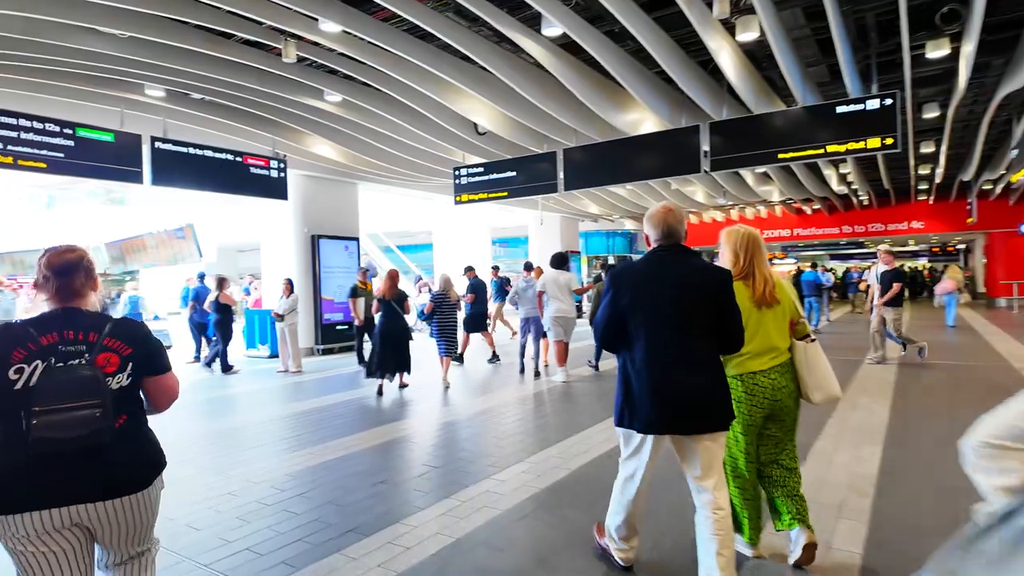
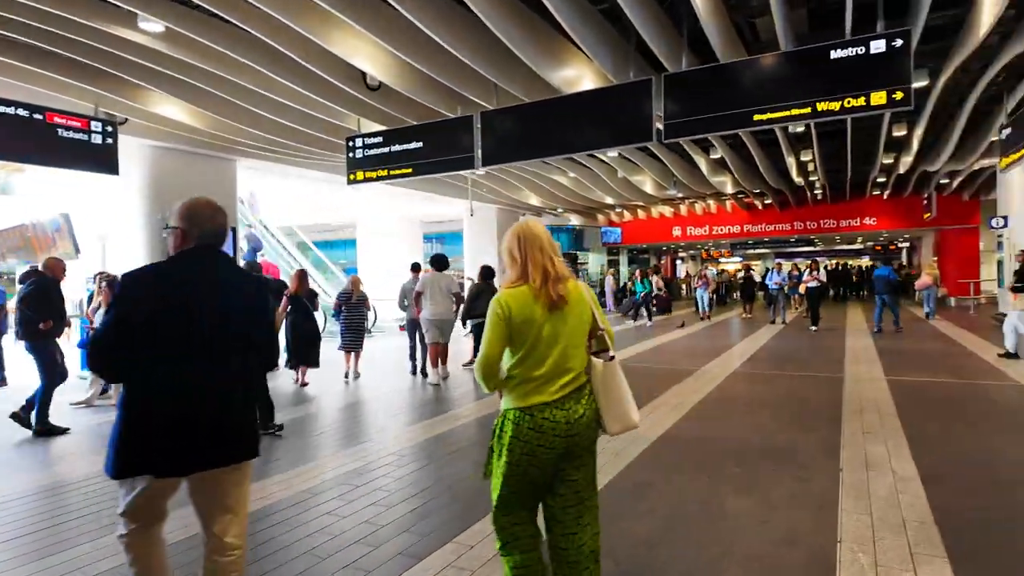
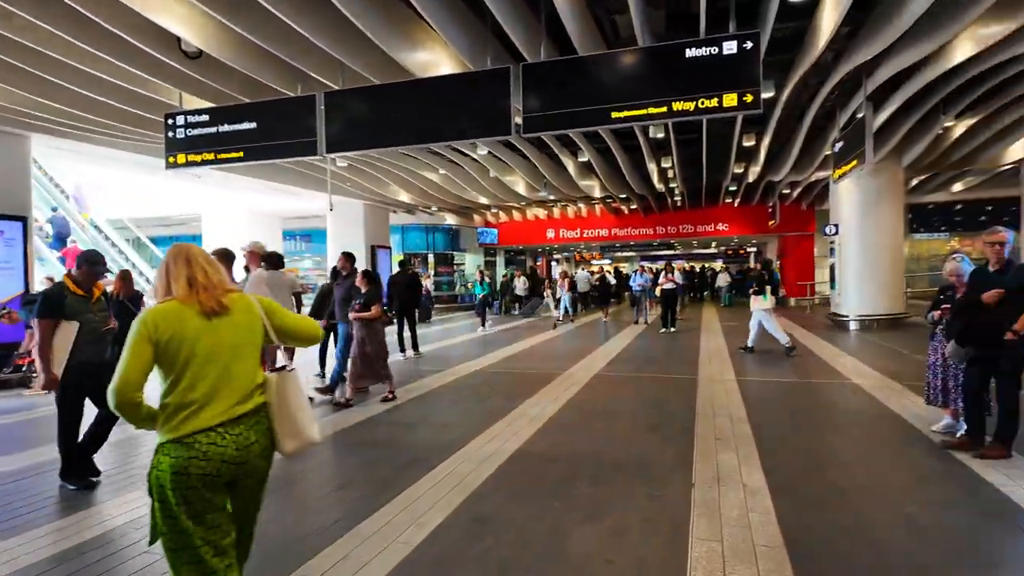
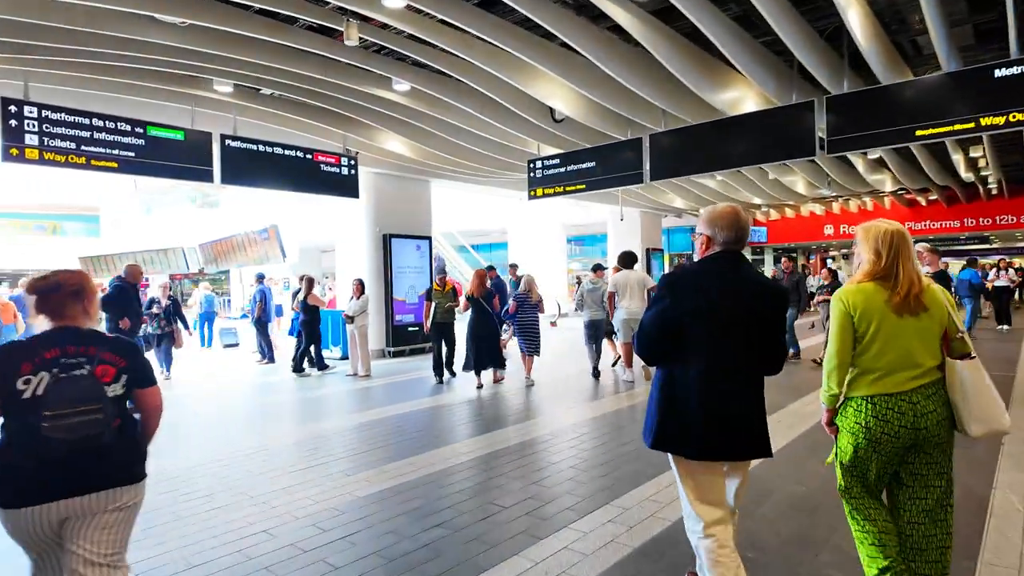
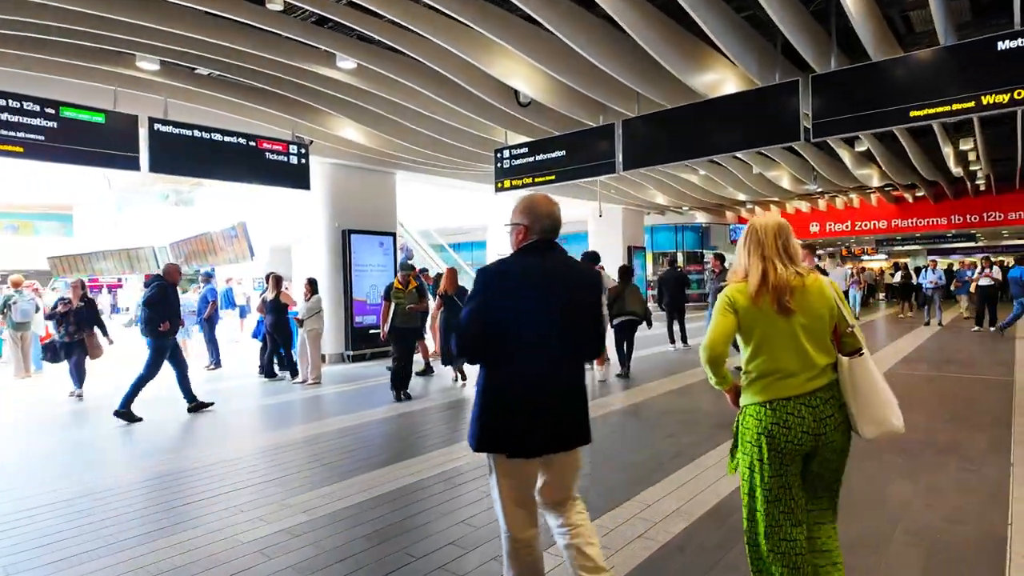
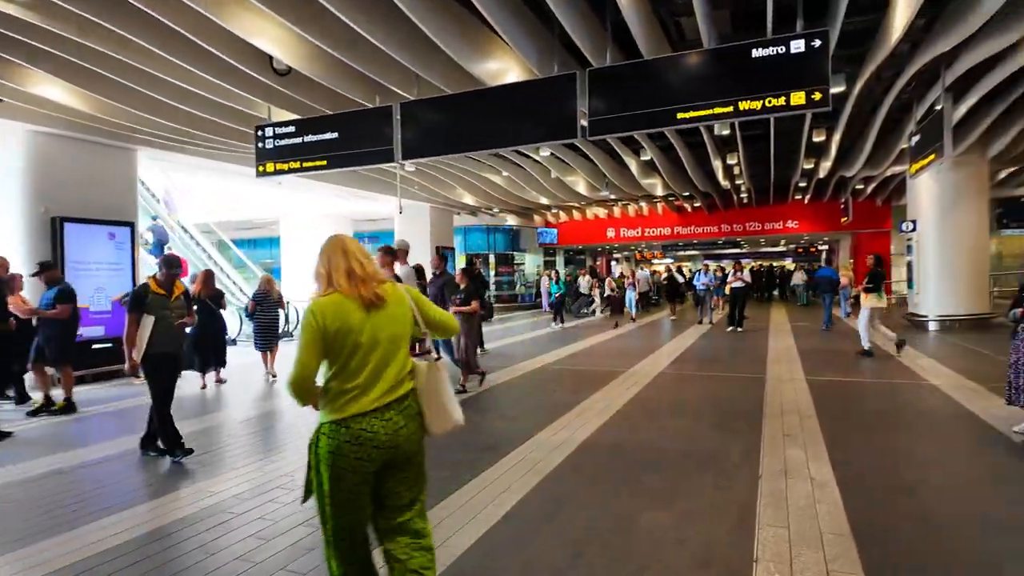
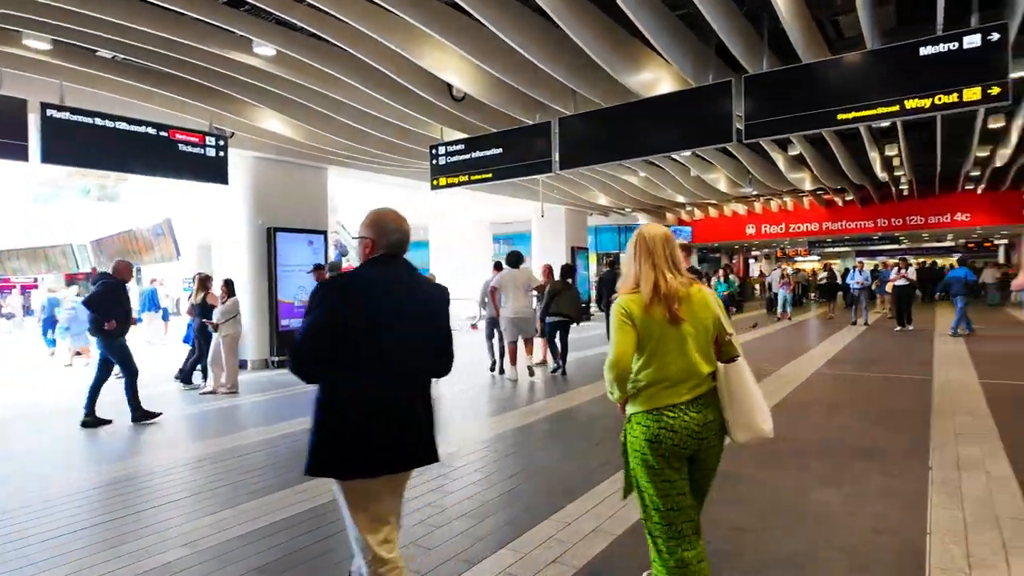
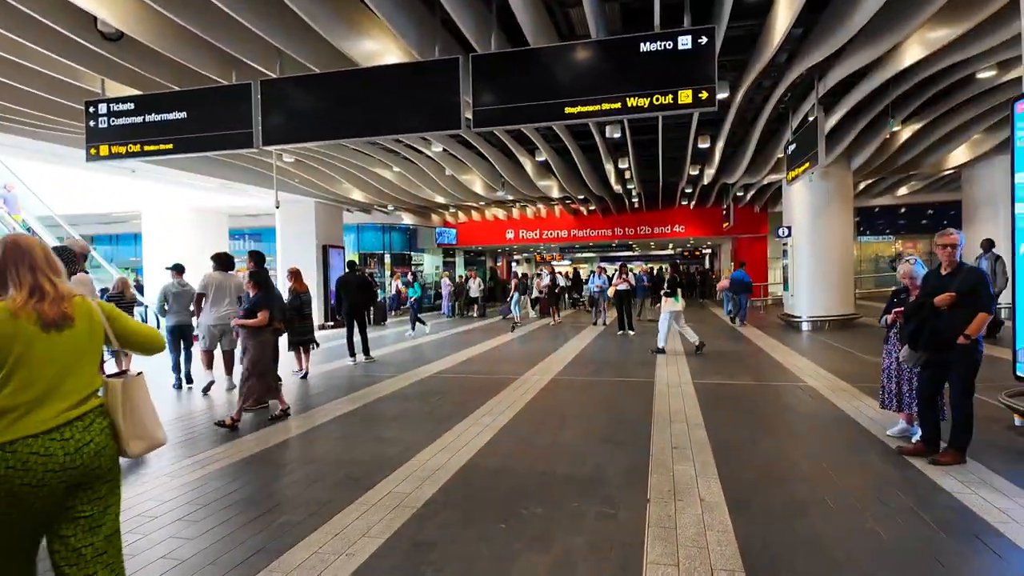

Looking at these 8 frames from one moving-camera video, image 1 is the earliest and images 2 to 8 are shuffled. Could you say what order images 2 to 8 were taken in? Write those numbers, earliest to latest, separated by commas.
4, 5, 7, 2, 6, 3, 8
